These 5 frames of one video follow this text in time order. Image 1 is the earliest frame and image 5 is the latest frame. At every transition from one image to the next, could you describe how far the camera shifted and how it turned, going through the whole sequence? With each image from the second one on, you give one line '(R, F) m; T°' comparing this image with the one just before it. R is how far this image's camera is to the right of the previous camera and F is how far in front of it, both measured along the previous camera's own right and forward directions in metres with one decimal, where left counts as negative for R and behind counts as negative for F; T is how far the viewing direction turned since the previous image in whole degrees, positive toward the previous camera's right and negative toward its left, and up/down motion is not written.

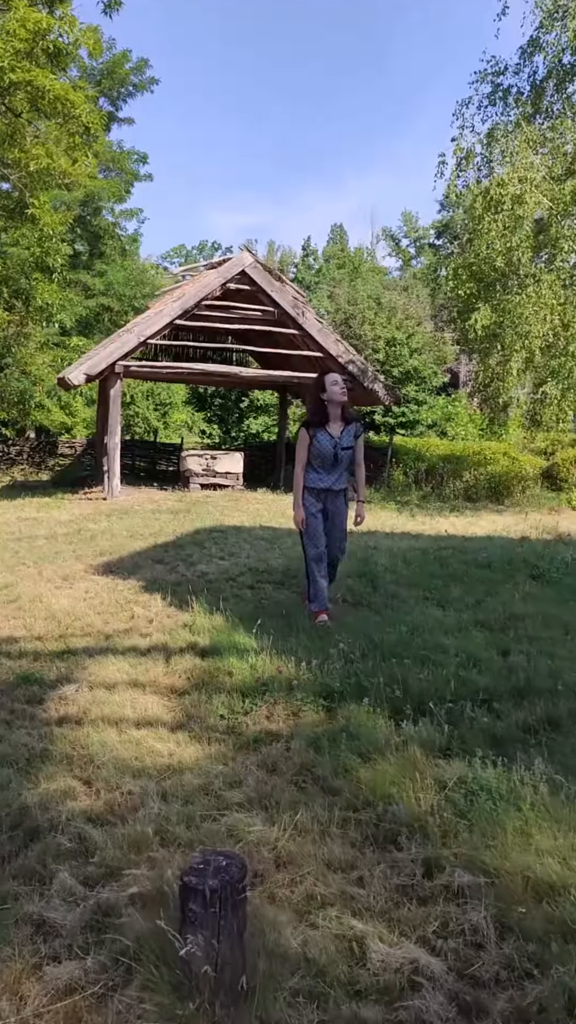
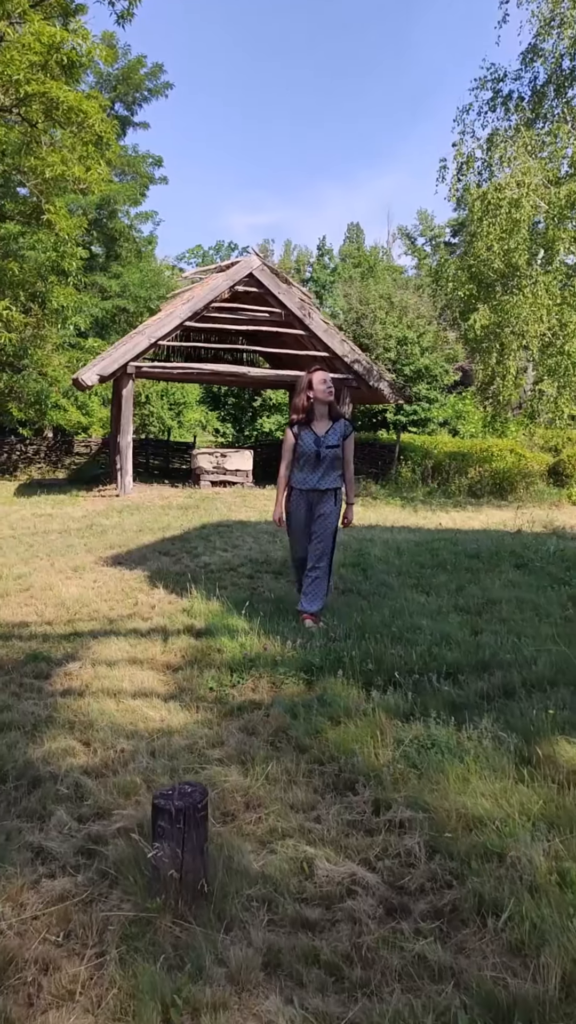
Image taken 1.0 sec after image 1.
(+0.2, -0.4) m; -1°
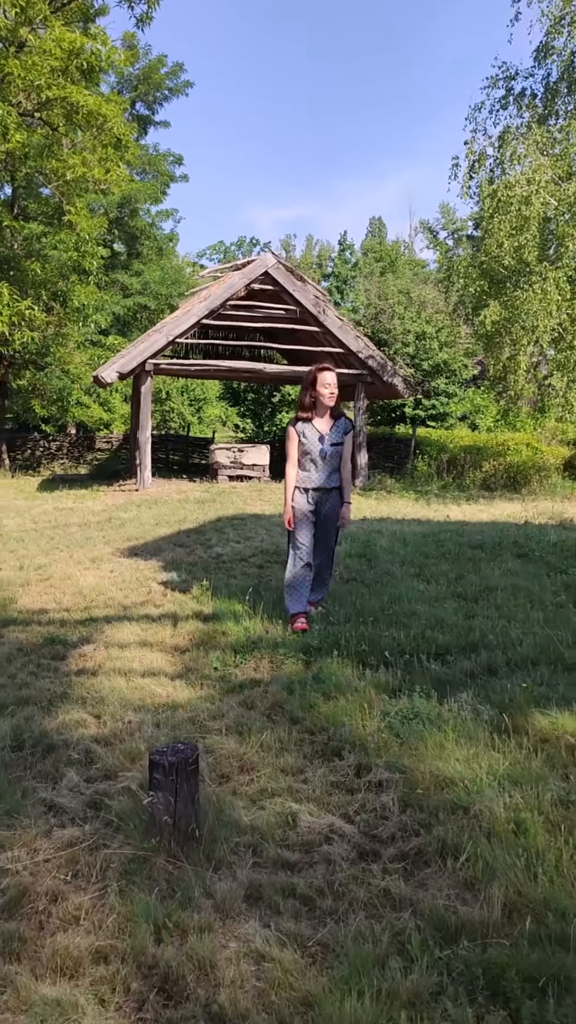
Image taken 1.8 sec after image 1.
(+0.1, -0.3) m; -2°
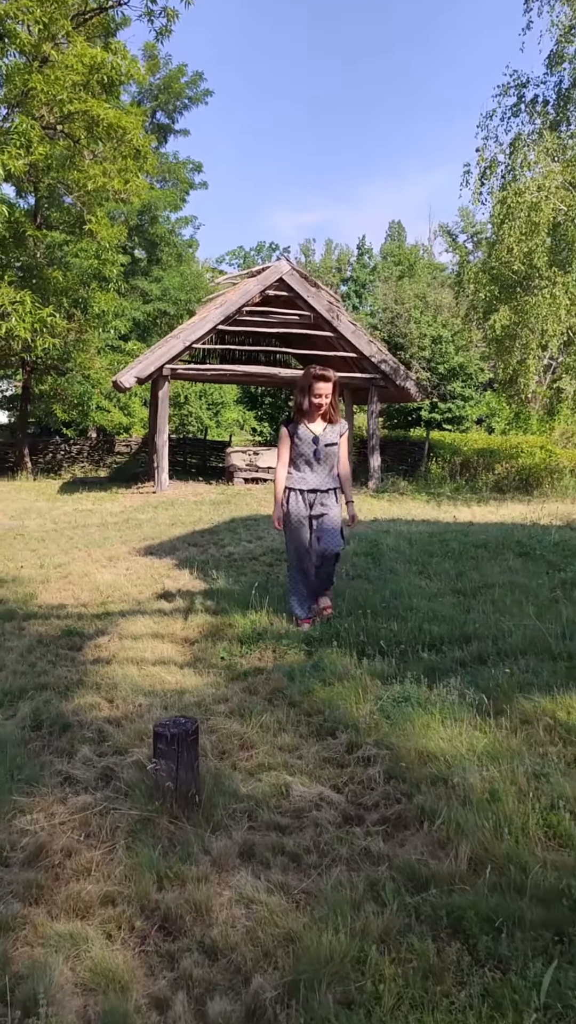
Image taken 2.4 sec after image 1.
(+0.1, -0.3) m; -1°
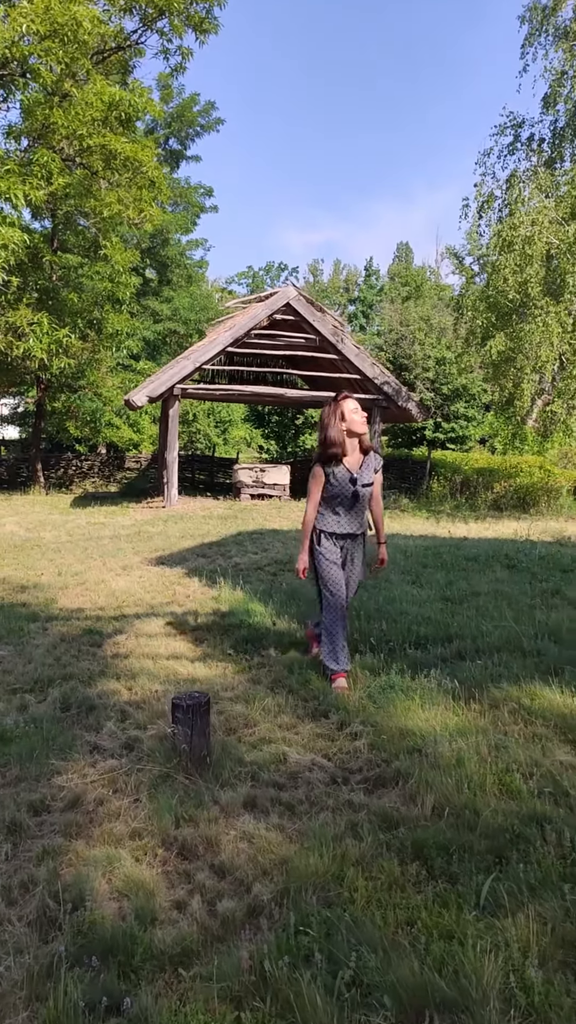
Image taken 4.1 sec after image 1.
(0.0, -0.5) m; 0°
